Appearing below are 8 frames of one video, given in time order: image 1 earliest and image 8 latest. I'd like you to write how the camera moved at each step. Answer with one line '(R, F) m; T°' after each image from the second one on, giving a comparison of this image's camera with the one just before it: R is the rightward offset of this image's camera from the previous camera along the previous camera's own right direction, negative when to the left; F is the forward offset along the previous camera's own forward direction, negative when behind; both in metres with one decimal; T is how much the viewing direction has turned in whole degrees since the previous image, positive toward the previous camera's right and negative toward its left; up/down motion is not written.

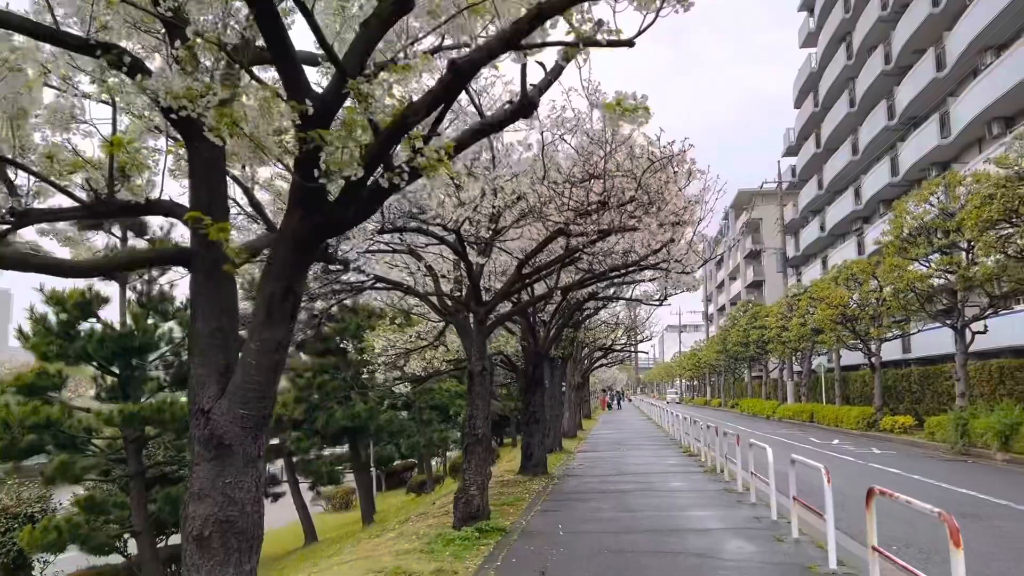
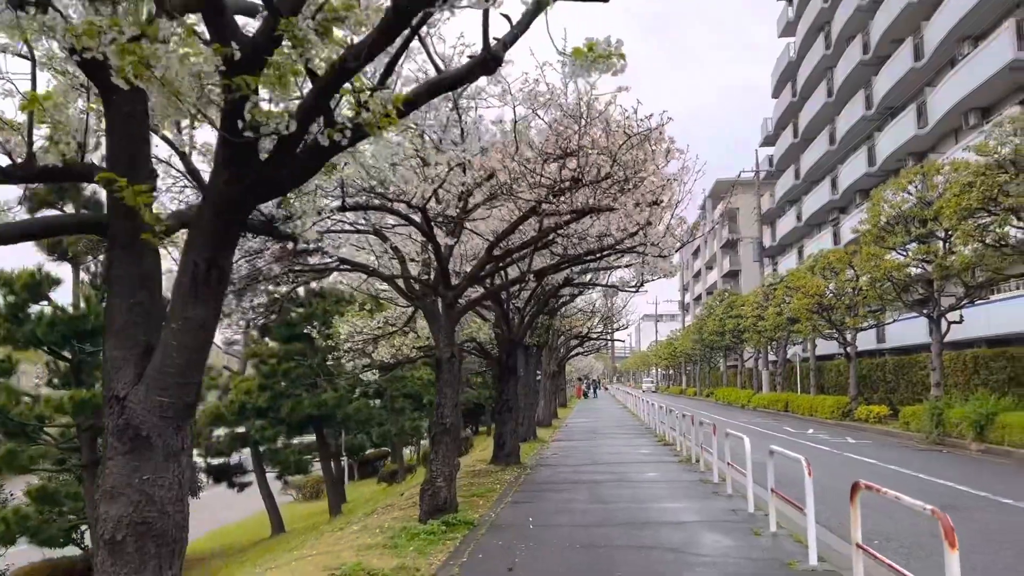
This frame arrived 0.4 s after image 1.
(+0.1, +0.4) m; +2°
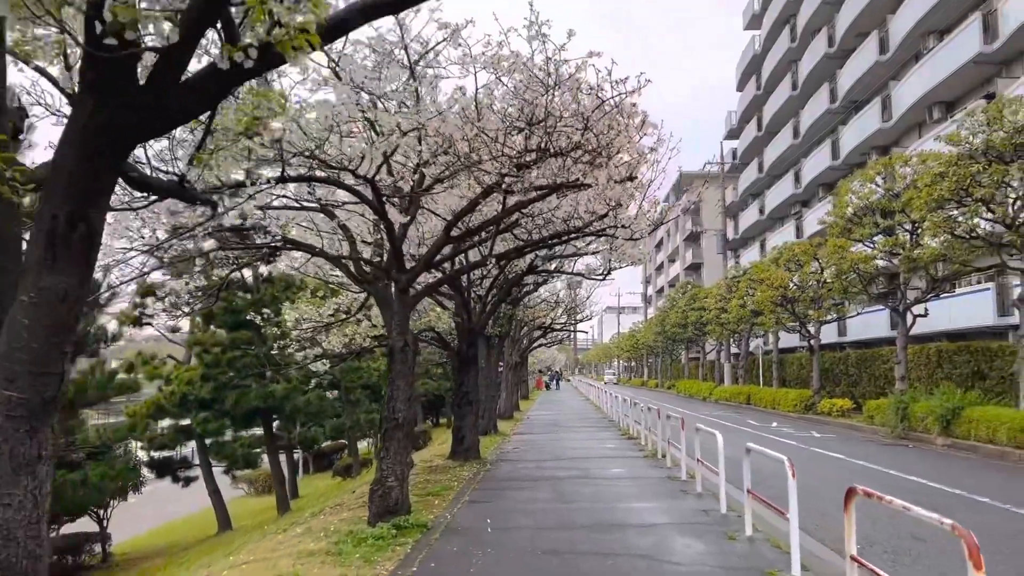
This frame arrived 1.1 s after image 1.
(0.0, +0.7) m; +3°
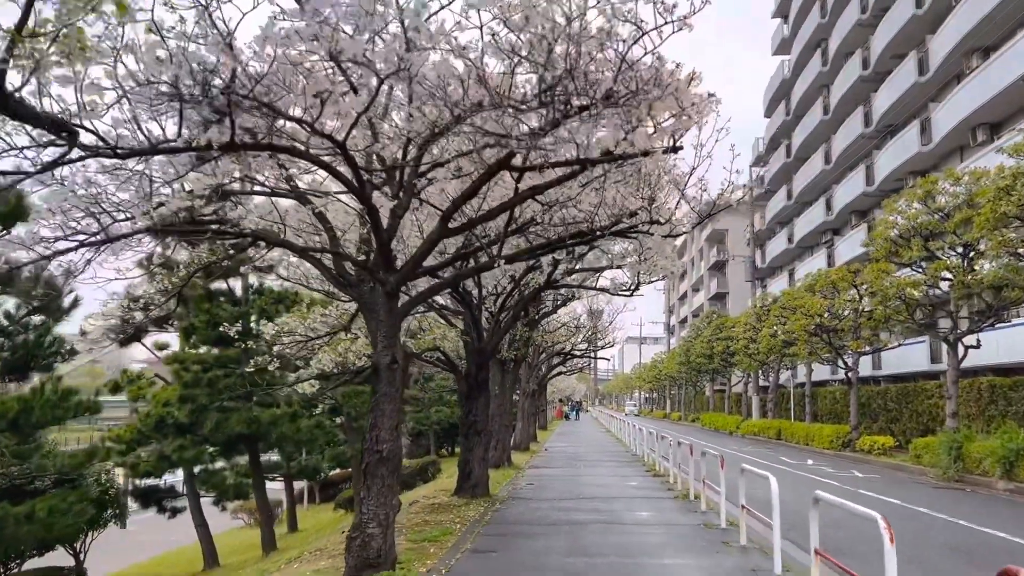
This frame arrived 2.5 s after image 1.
(+0.1, +1.5) m; -1°
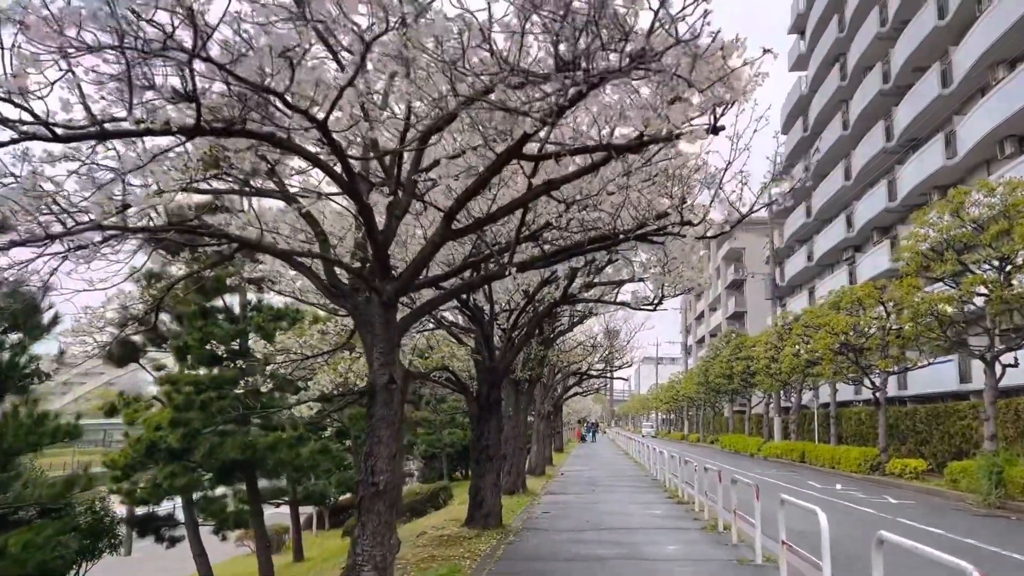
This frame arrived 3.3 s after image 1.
(0.0, +0.8) m; -1°
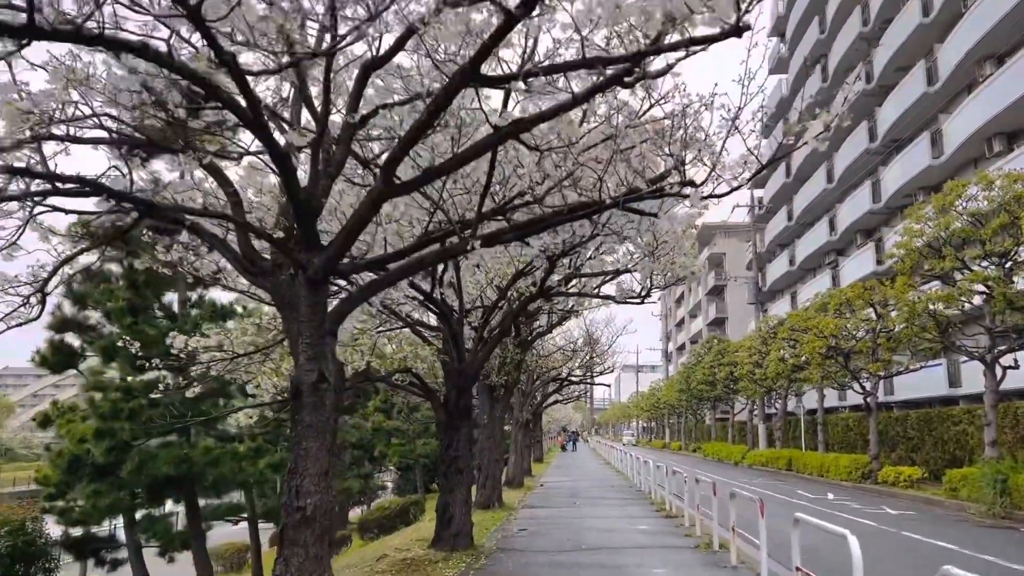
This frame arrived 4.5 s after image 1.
(+0.1, +1.2) m; +1°
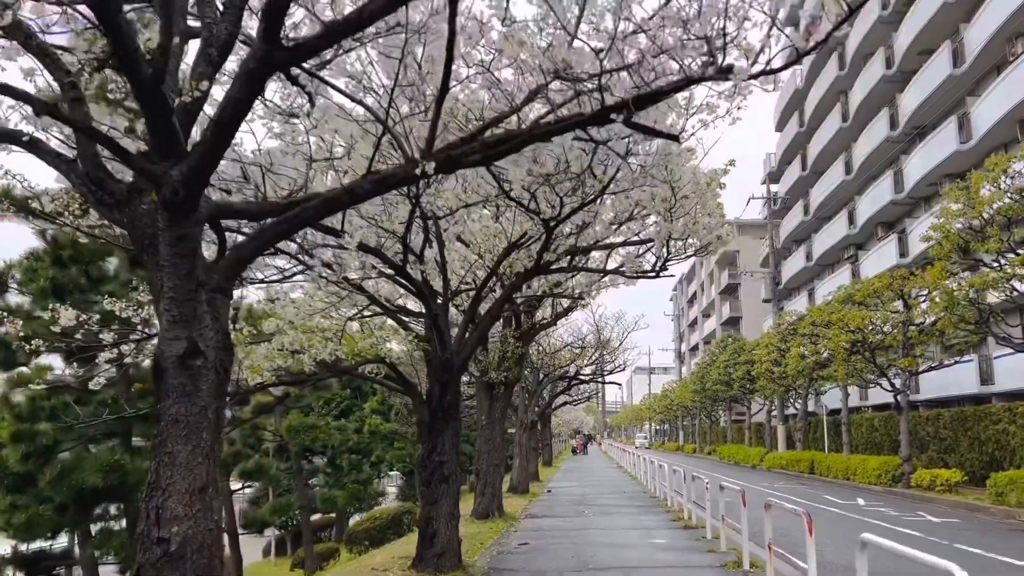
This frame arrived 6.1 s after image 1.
(+0.2, +1.6) m; -1°
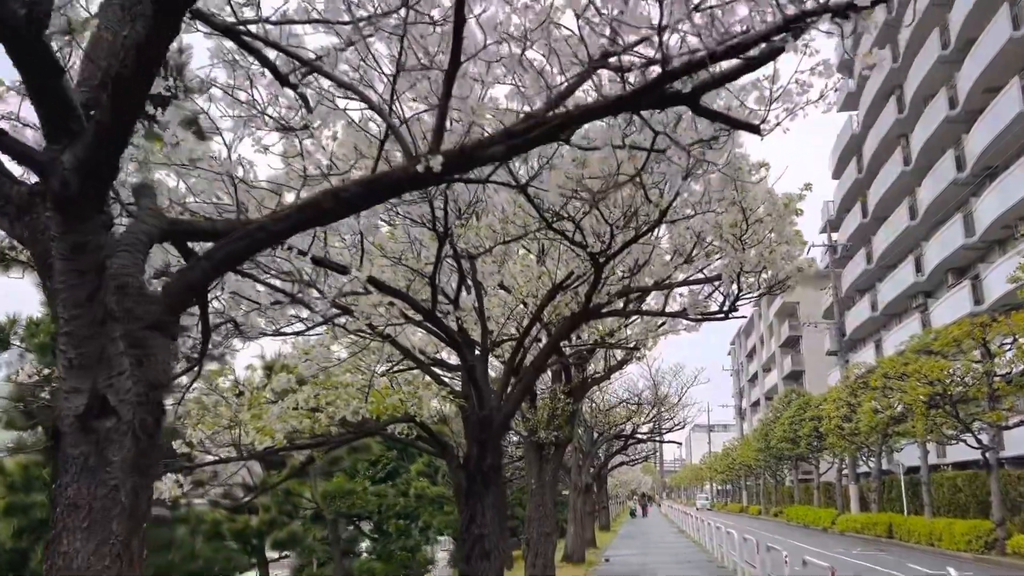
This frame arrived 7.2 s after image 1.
(+0.1, +1.0) m; -4°
